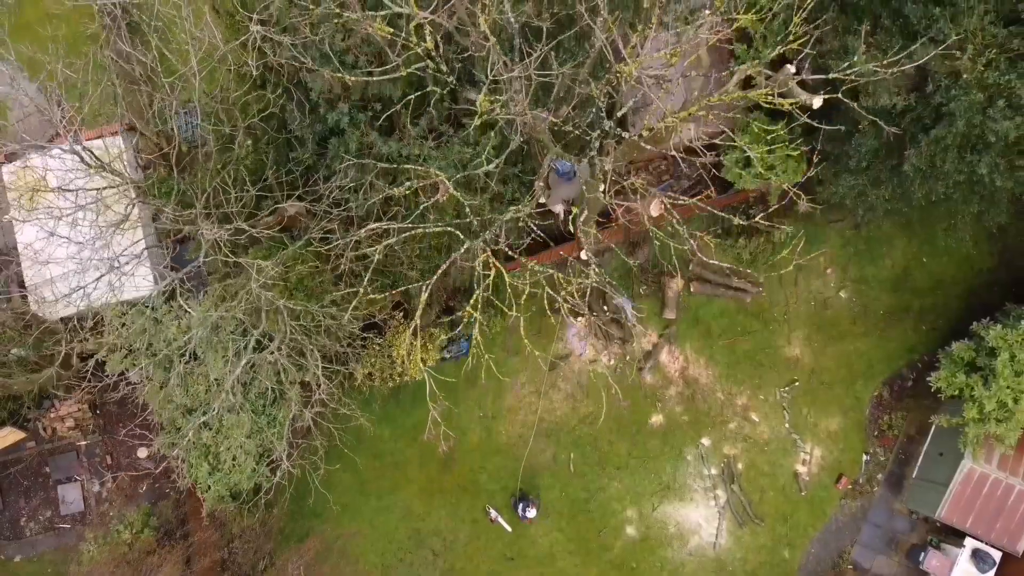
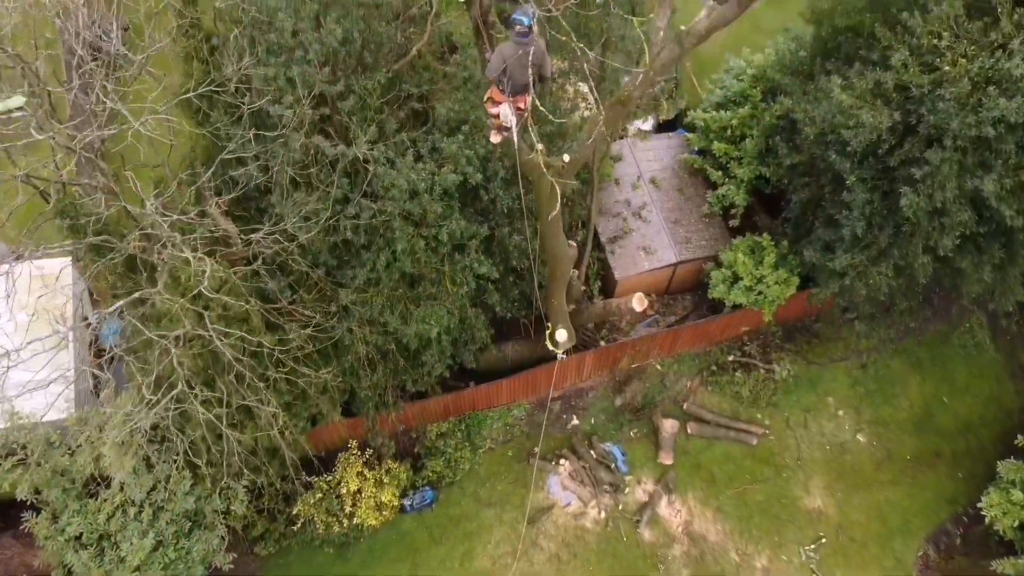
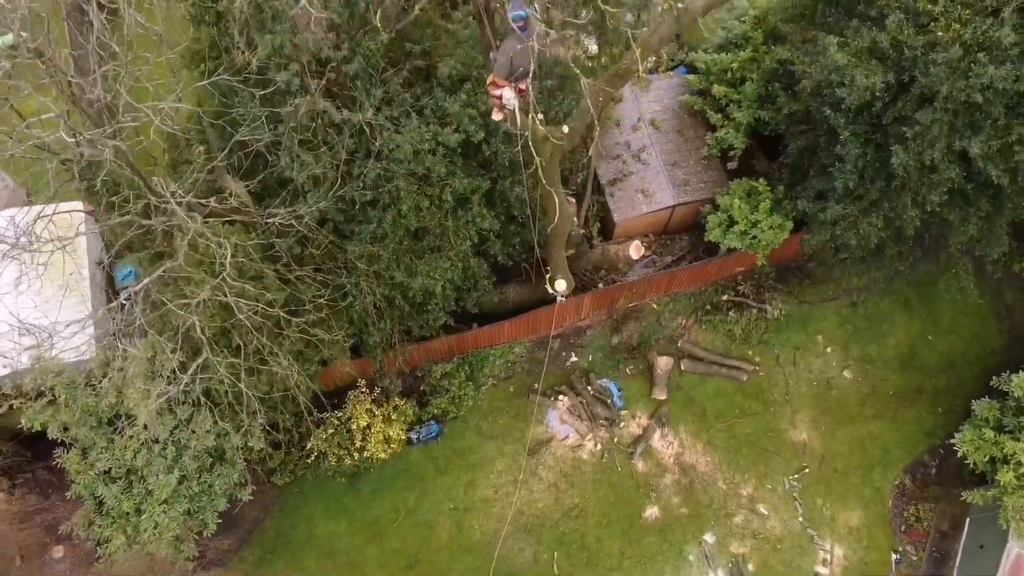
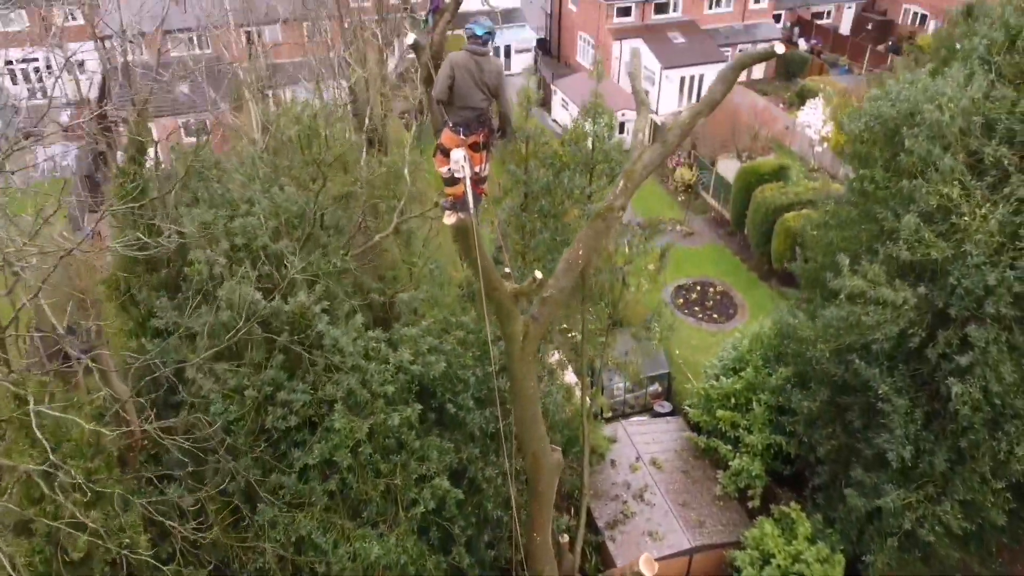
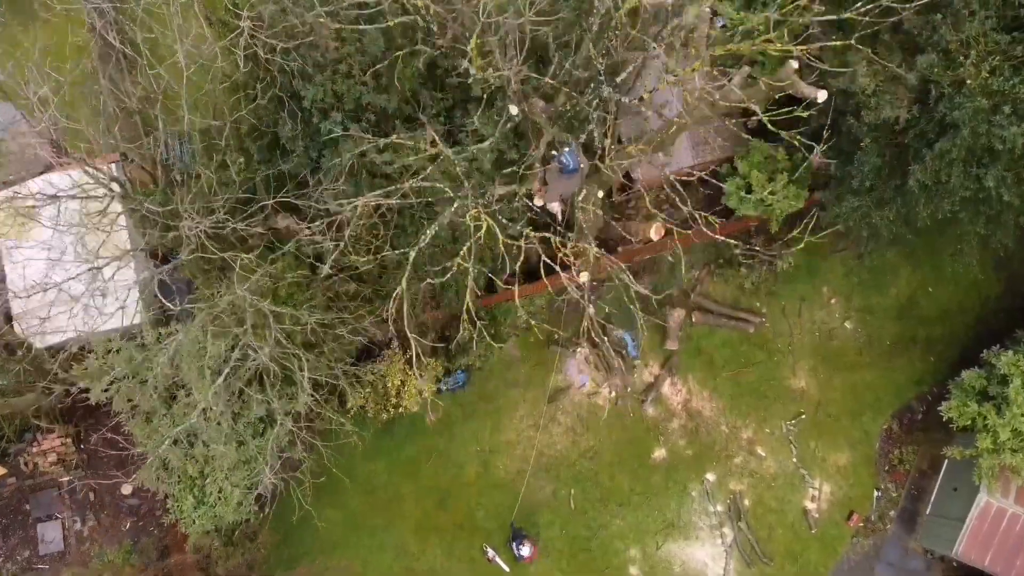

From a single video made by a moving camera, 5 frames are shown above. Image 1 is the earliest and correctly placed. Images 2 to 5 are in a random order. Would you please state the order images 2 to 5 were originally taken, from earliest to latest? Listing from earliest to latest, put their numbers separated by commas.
5, 3, 2, 4
